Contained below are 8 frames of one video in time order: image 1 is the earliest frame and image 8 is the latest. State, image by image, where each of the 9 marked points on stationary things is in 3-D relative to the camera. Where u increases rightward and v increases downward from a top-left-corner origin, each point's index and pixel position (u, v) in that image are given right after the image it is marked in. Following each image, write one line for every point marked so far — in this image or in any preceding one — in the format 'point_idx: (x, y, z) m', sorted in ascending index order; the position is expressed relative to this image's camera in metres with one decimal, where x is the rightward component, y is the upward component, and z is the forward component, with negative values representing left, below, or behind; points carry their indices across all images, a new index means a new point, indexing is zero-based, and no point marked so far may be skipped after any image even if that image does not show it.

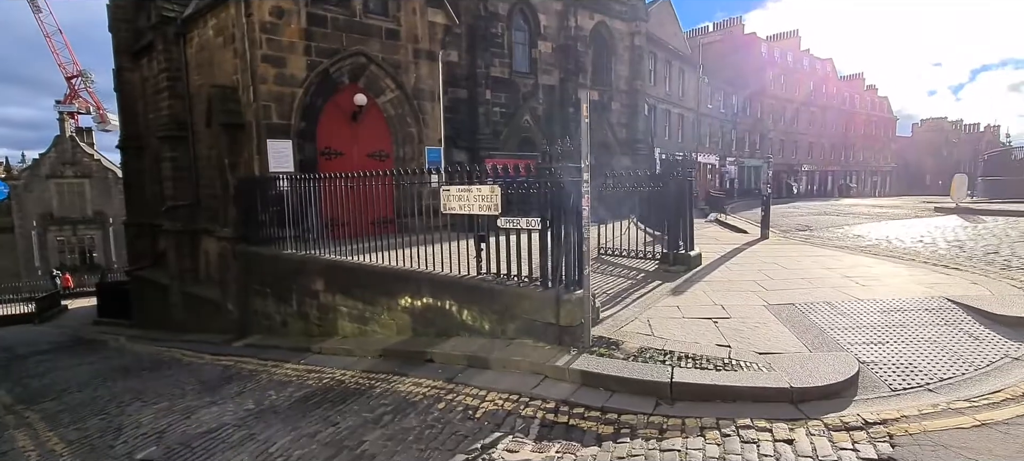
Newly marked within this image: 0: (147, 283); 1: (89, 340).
0: (-10.1, -1.5, +13.3) m
1: (-11.4, -3.0, +13.0) m
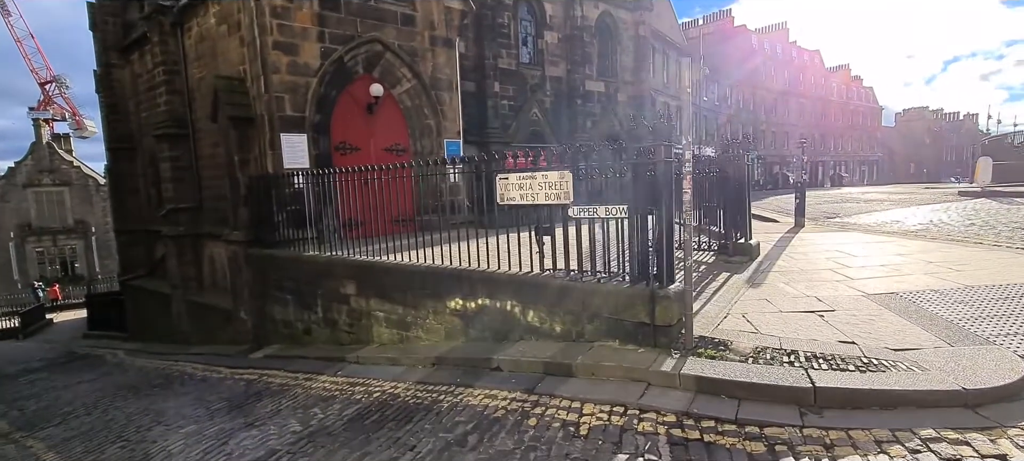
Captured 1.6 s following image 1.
0: (-9.5, -1.6, +12.5) m
1: (-10.8, -3.2, +12.1) m
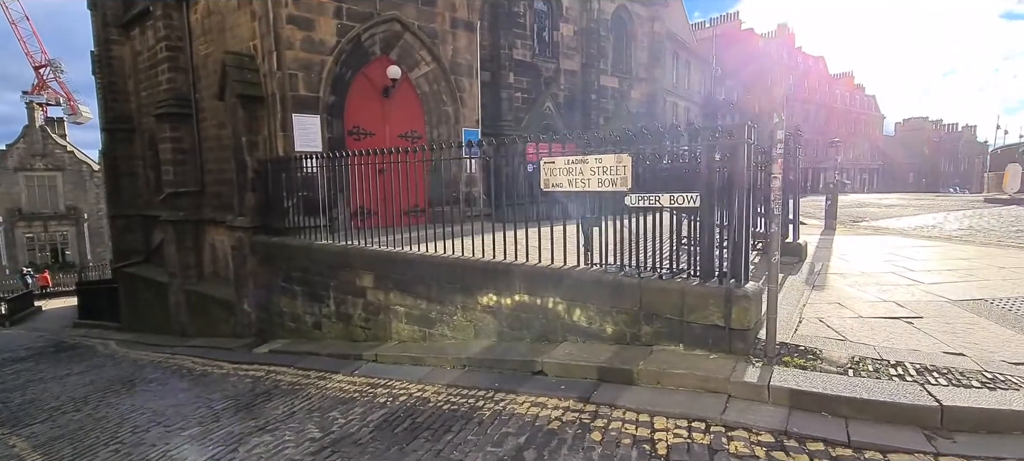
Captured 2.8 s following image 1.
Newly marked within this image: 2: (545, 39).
0: (-9.2, -1.3, +11.9) m
1: (-10.5, -2.8, +11.5) m
2: (+1.2, +6.7, +17.0) m
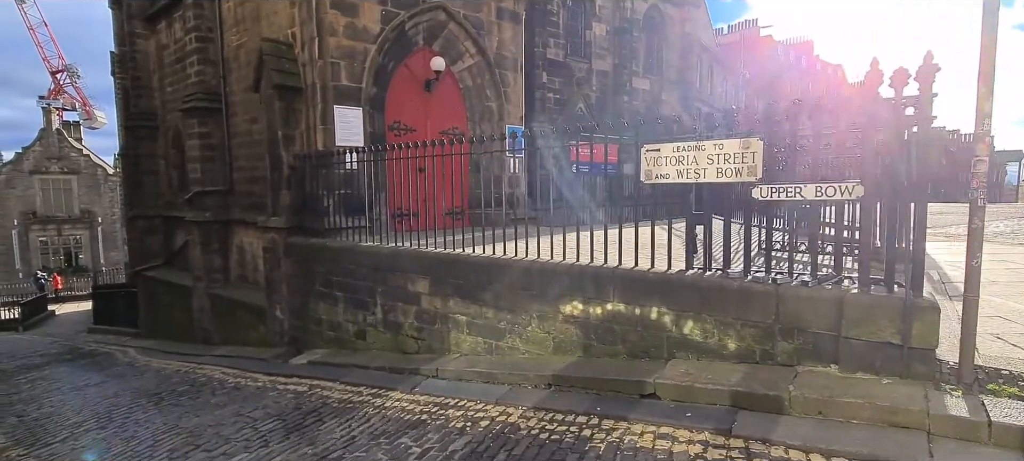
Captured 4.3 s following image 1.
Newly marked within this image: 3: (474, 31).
0: (-8.3, -1.3, +11.3) m
1: (-9.6, -2.8, +10.9) m
2: (+2.2, +6.5, +16.5) m
3: (-0.7, +3.8, +9.1) m
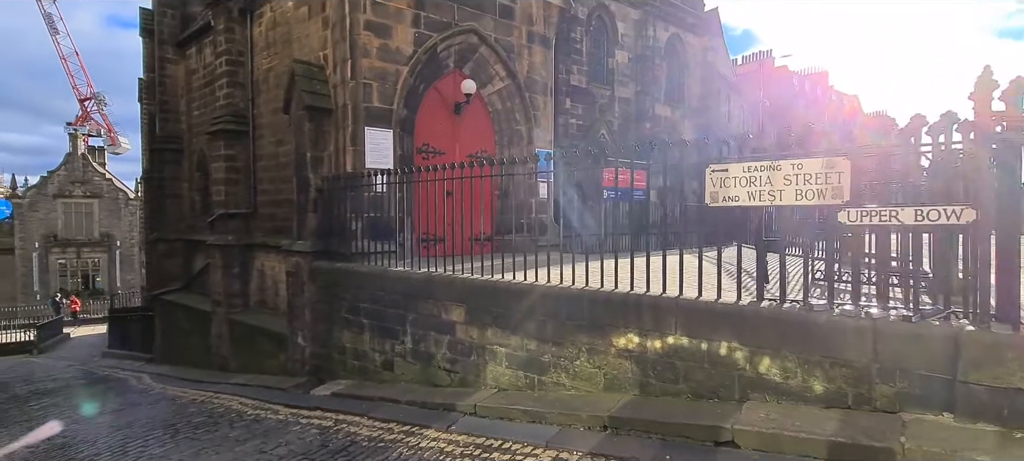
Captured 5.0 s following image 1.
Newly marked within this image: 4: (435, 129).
0: (-7.7, -1.8, +11.1) m
1: (-9.0, -3.3, +10.6) m
2: (+3.0, +5.6, +16.4) m
3: (-0.1, +3.3, +9.0) m
4: (-1.3, +1.8, +8.5) m
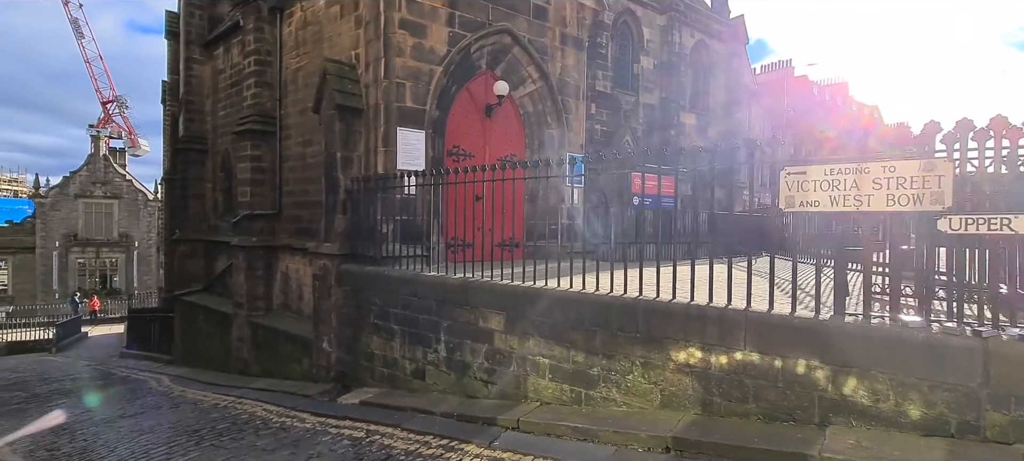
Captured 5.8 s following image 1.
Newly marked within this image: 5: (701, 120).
0: (-7.1, -1.8, +11.0) m
1: (-8.5, -3.3, +10.5) m
2: (+3.8, +5.3, +16.2) m
3: (+0.5, +3.2, +8.8) m
4: (-0.8, +1.7, +8.3) m
5: (+7.2, +4.2, +18.4) m
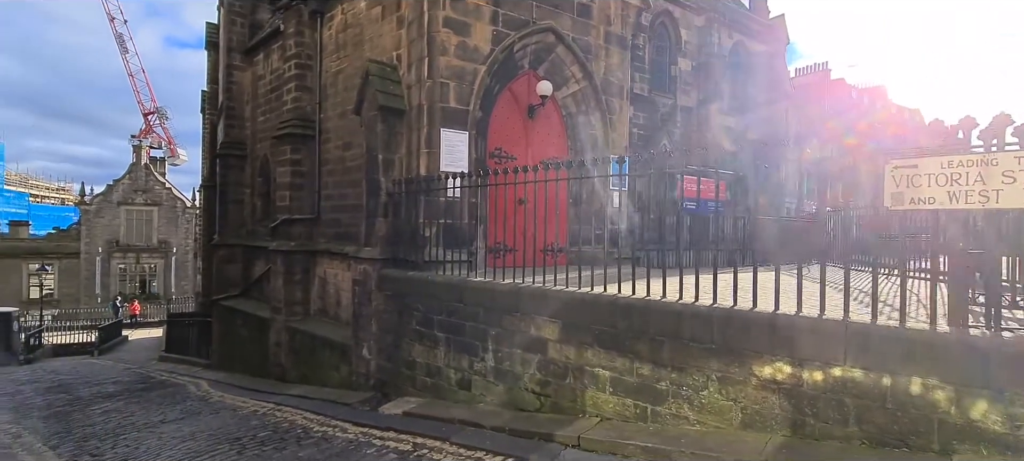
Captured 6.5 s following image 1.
0: (-6.3, -1.9, +11.0) m
1: (-7.6, -3.4, +10.6) m
2: (+4.9, +5.1, +15.8) m
3: (+1.2, +3.1, +8.5) m
4: (0.0, +1.6, +8.0) m
5: (+8.4, +3.9, +17.8) m
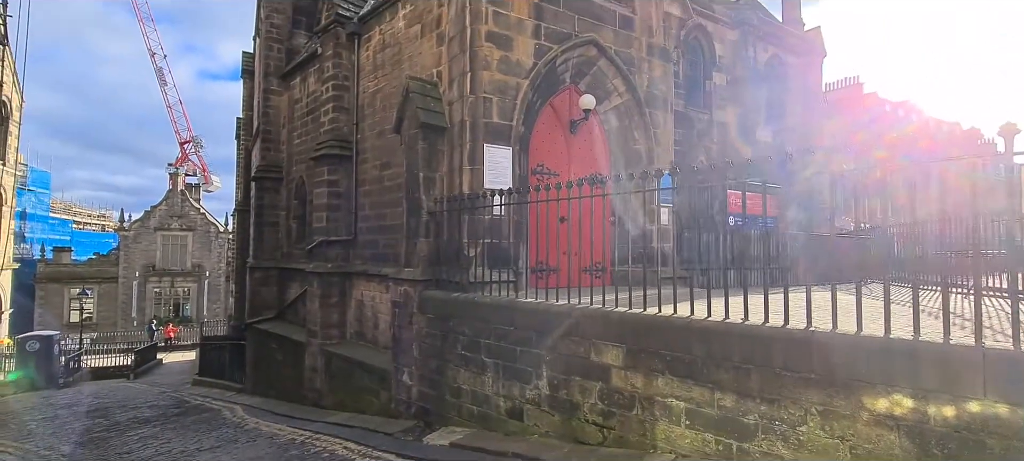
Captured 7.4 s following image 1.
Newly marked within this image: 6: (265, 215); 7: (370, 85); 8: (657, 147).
0: (-5.4, -2.4, +10.8) m
1: (-6.8, -3.9, +10.4) m
2: (+5.9, +4.5, +15.4) m
3: (+1.9, +2.8, +8.2) m
4: (+0.6, +1.3, +7.8) m
5: (+9.5, +3.3, +17.2) m
6: (-6.5, +0.4, +12.7) m
7: (-2.7, +2.7, +9.1) m
8: (+2.6, +1.5, +8.6) m
